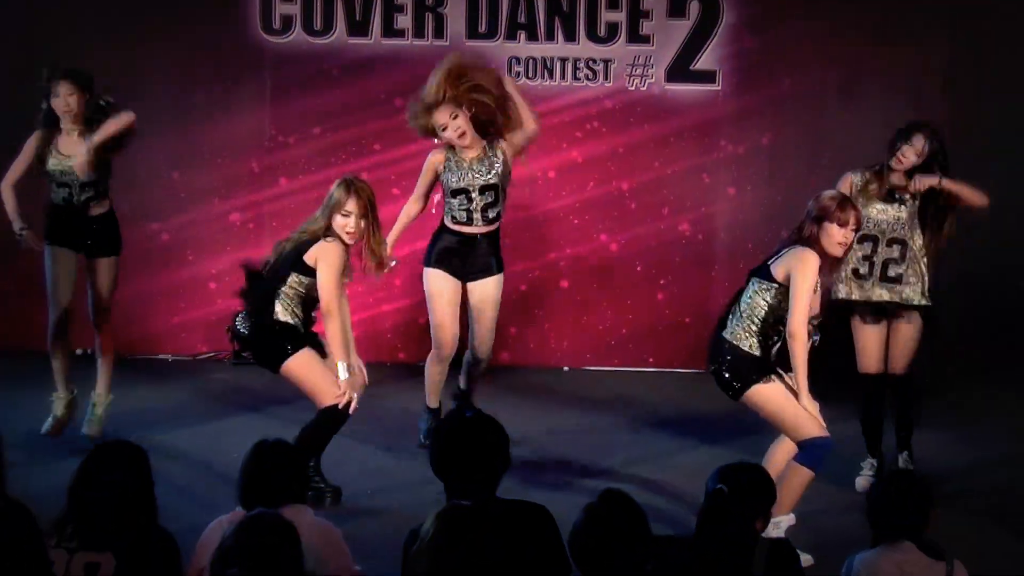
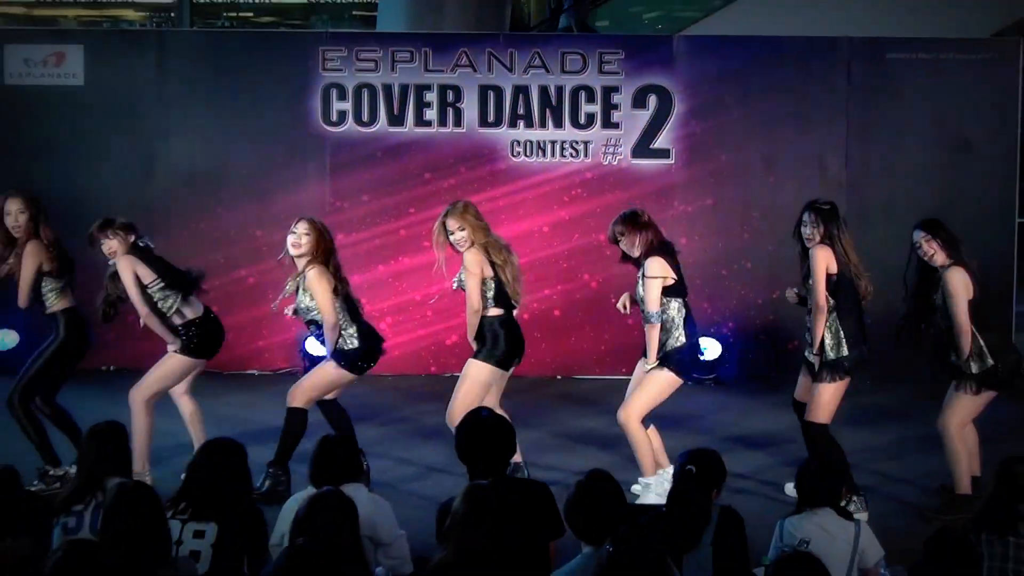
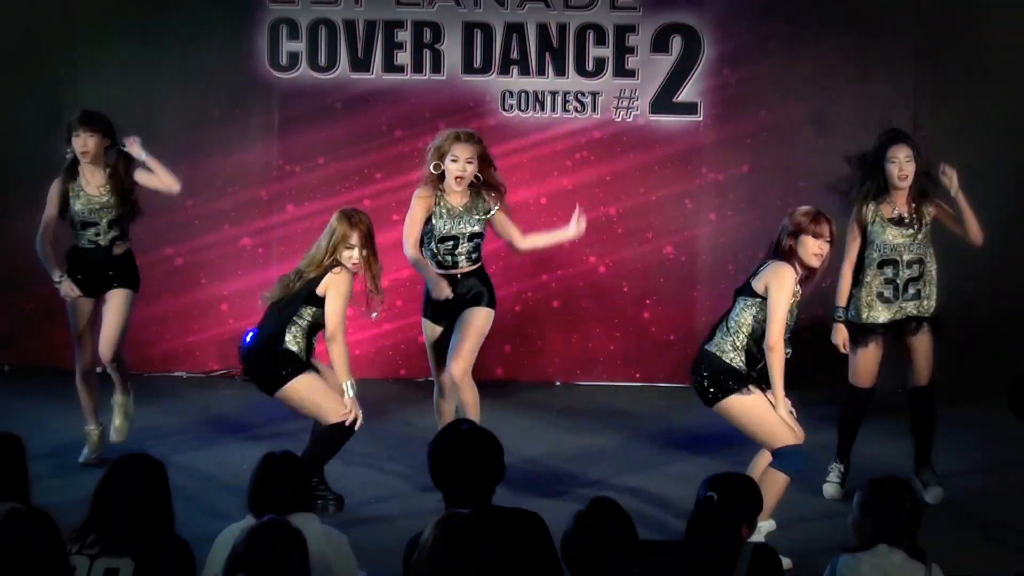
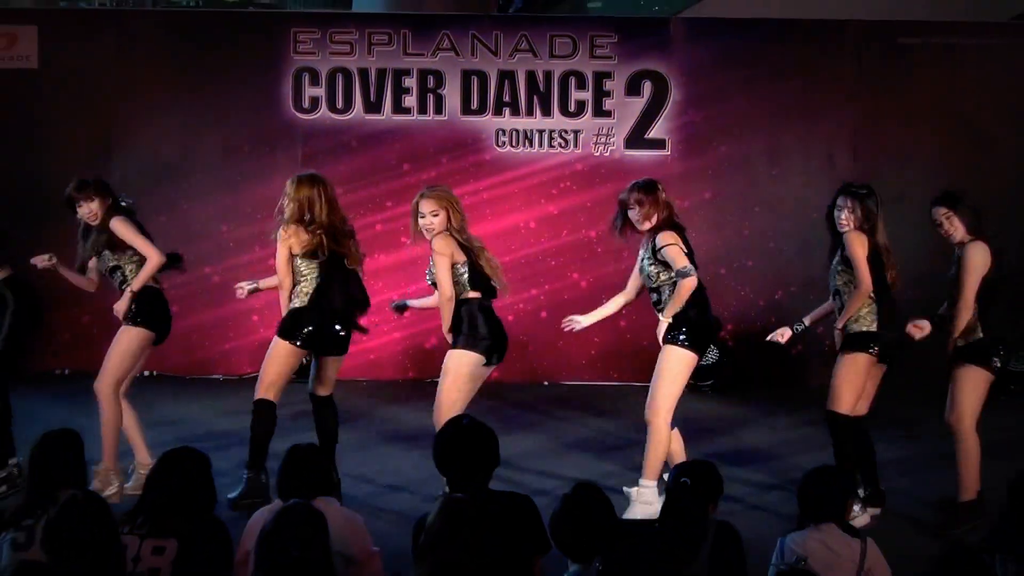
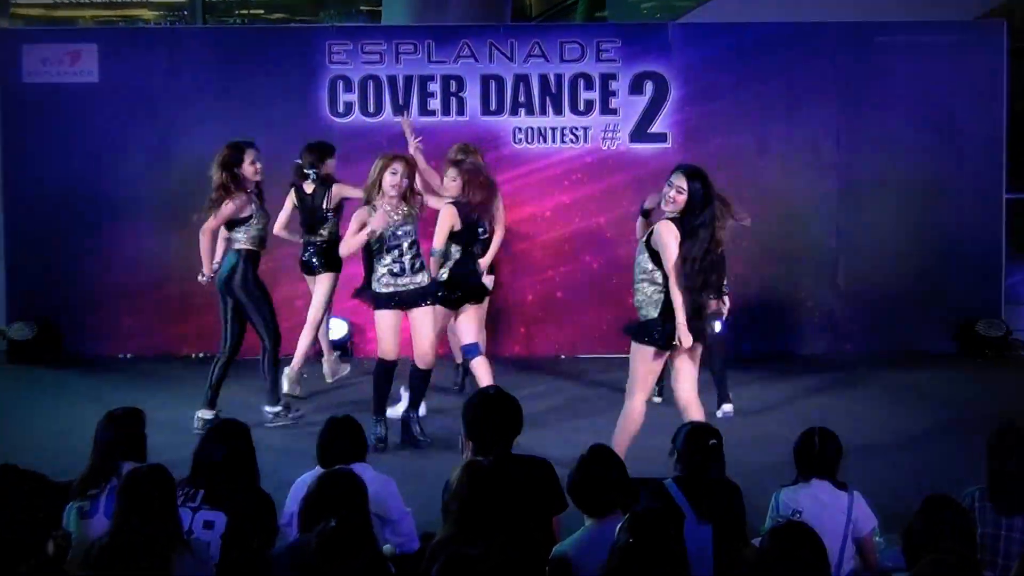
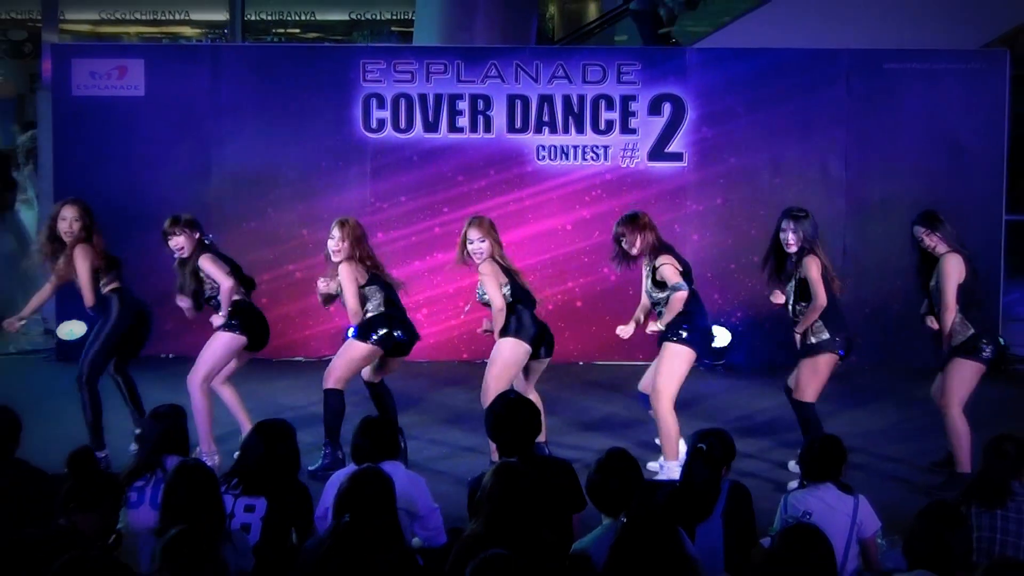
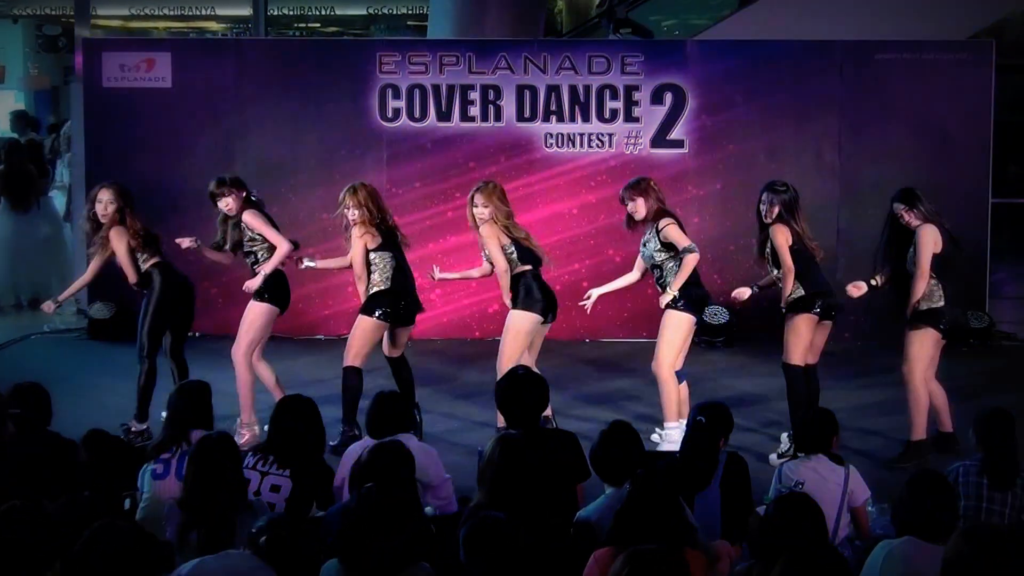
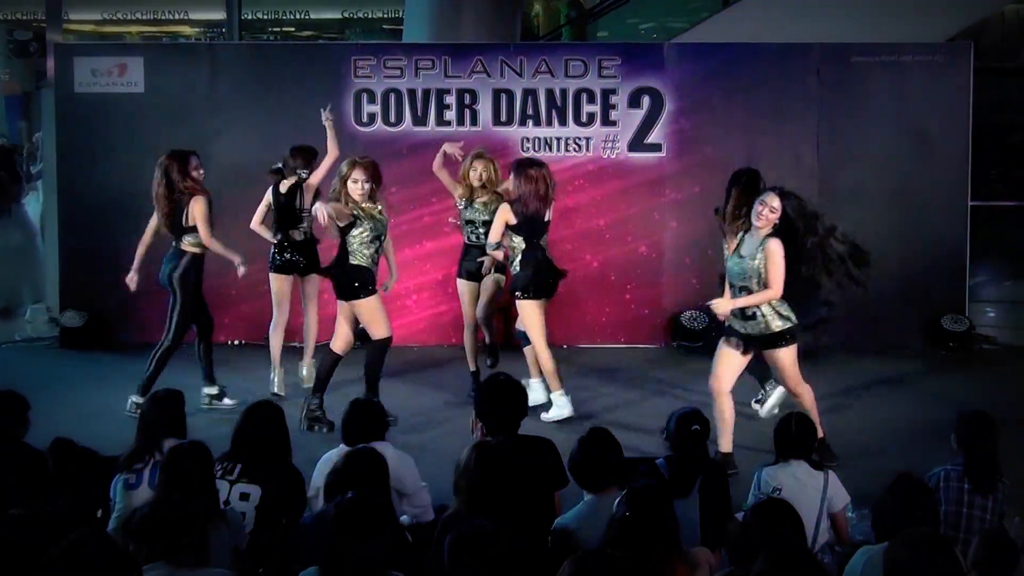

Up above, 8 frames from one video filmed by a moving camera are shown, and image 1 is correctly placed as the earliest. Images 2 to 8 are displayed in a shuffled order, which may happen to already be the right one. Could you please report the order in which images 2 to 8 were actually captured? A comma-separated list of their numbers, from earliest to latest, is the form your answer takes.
3, 4, 2, 6, 7, 8, 5
